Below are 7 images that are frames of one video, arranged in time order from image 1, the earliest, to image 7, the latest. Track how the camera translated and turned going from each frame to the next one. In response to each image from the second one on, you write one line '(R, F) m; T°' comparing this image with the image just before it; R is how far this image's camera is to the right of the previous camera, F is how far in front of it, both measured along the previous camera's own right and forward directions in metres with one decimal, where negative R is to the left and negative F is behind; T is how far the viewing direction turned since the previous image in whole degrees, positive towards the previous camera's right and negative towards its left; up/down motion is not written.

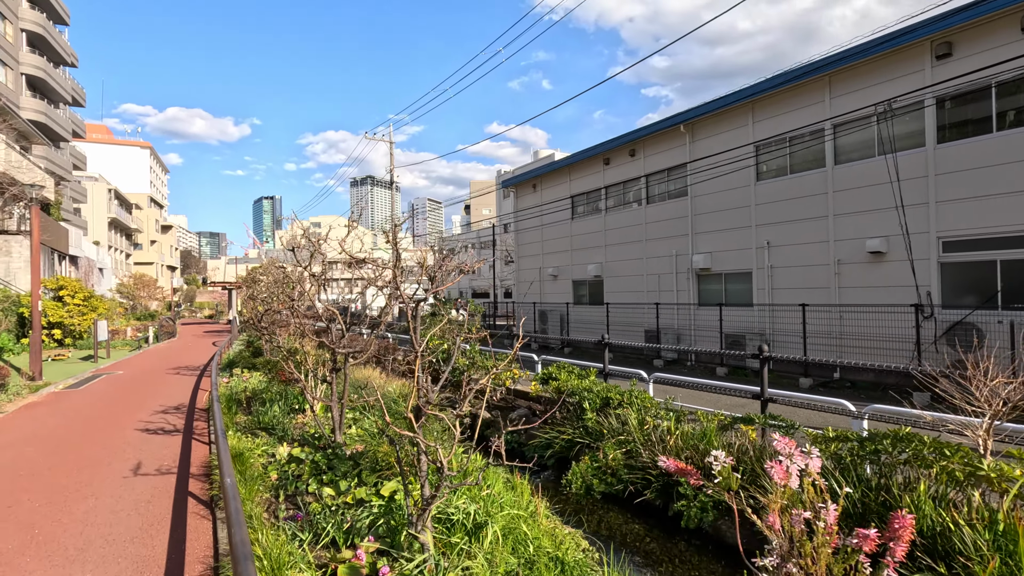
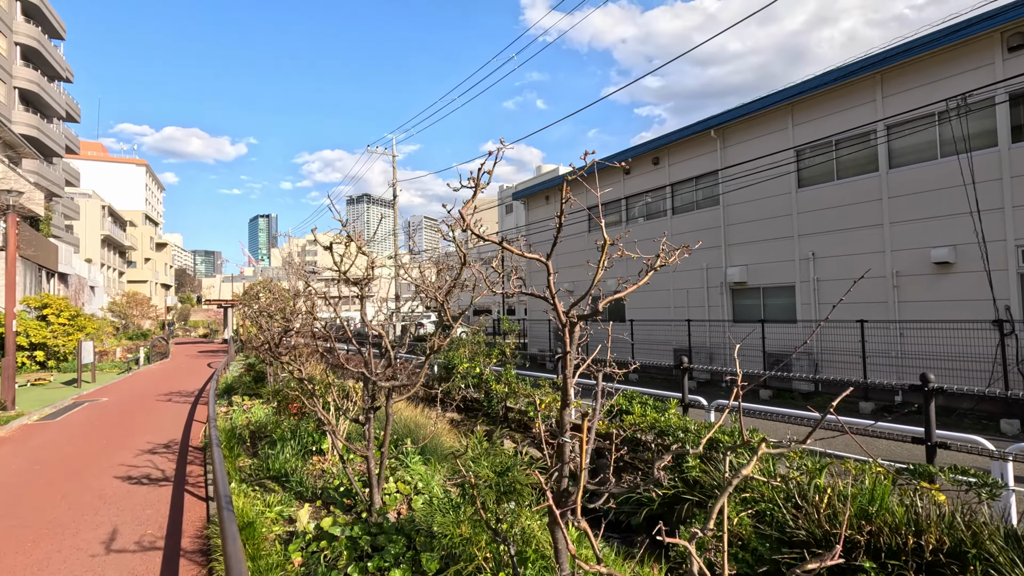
(-0.6, +1.0) m; 0°
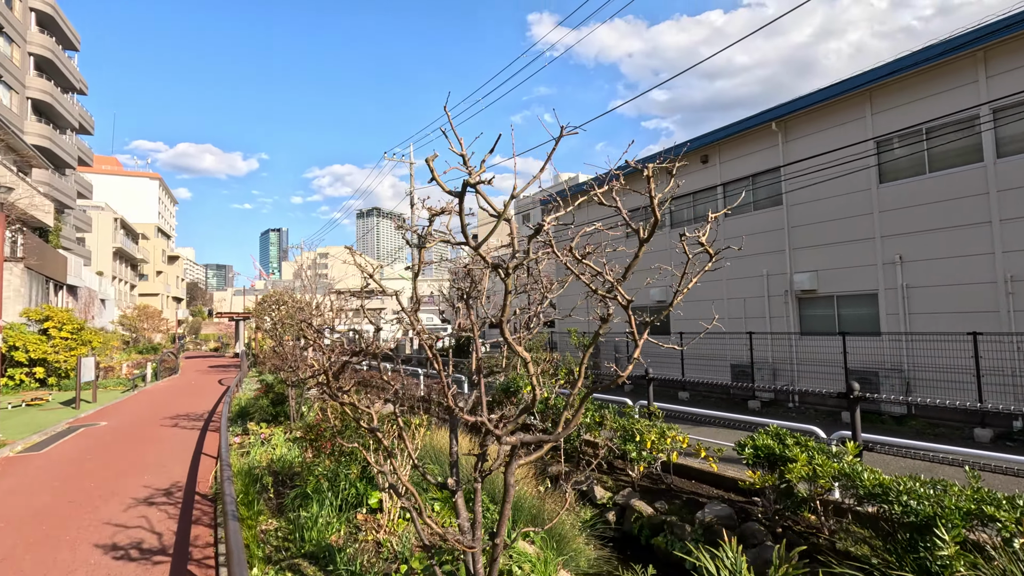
(-0.7, +1.3) m; -1°
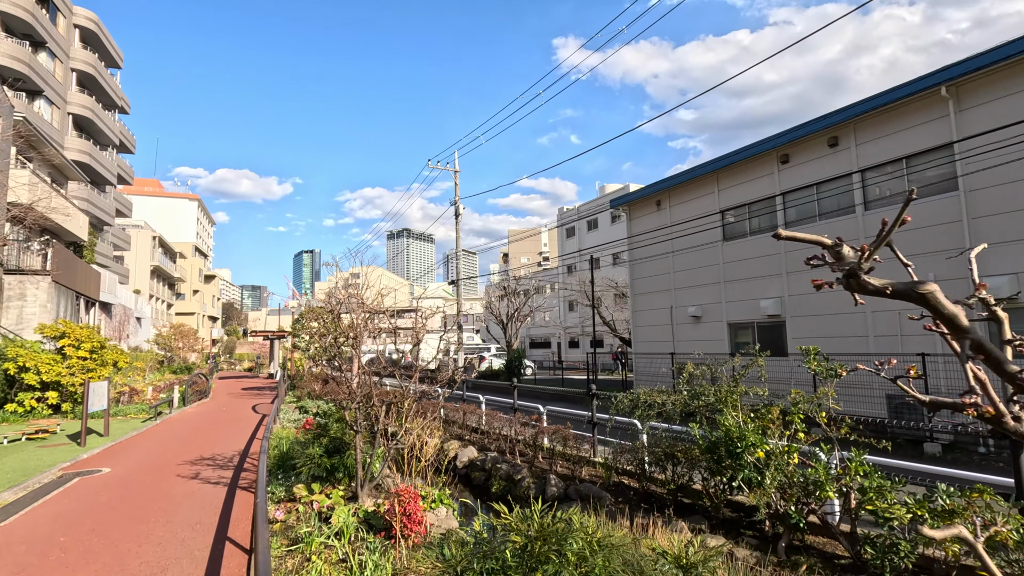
(-1.3, +2.4) m; -3°
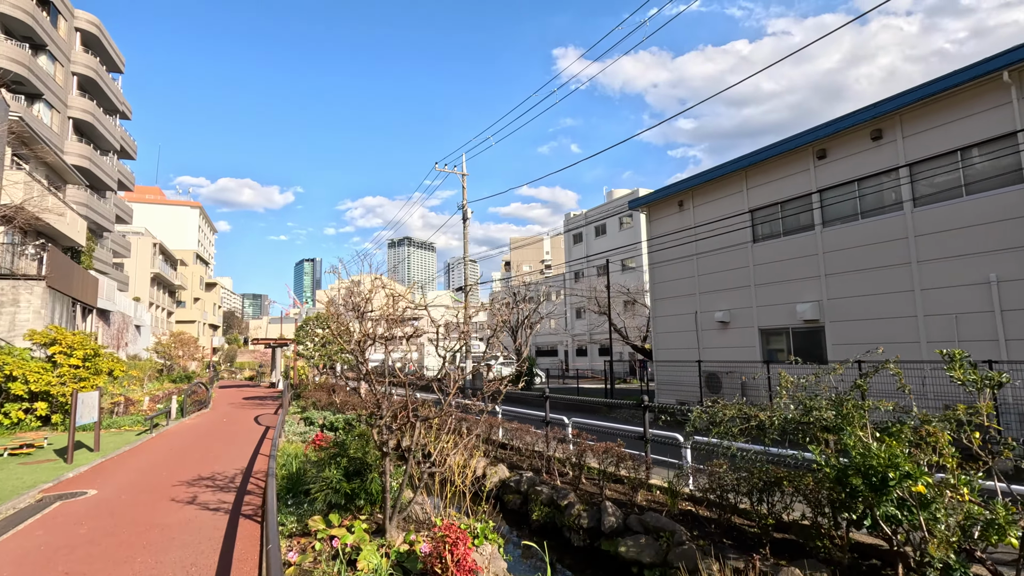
(-0.4, +0.8) m; 0°
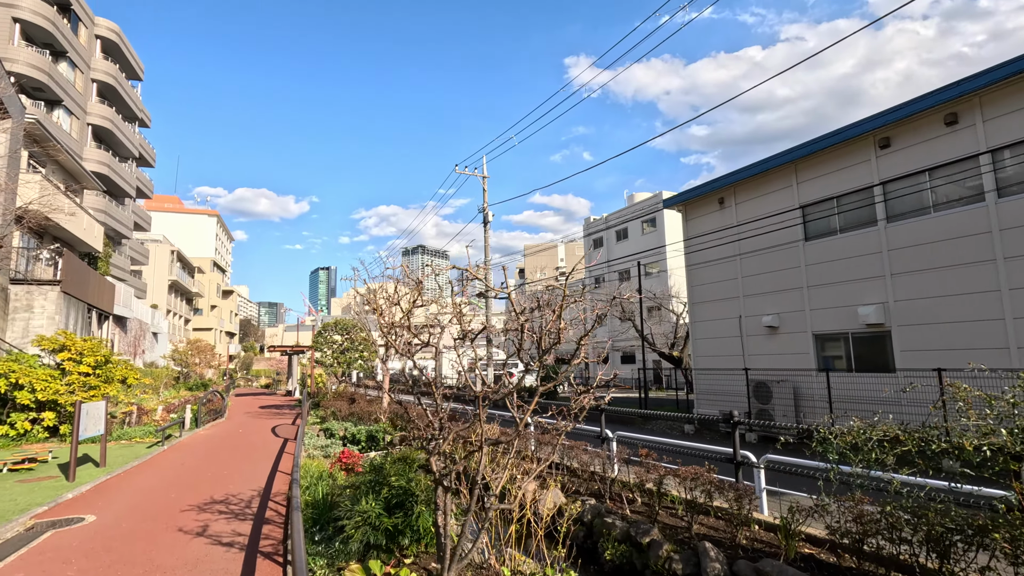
(-0.5, +0.9) m; -1°
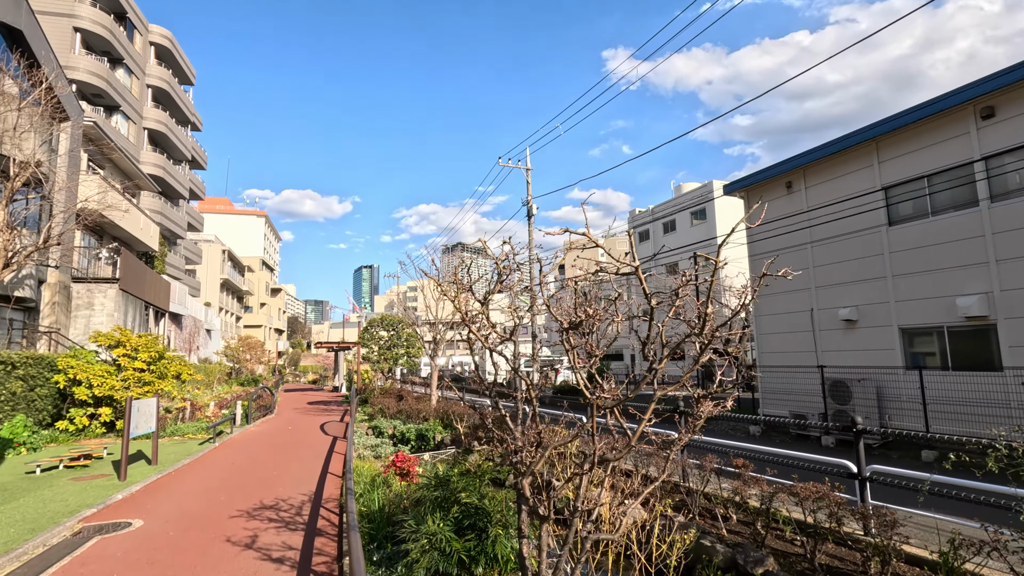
(-0.3, +0.6) m; -4°
